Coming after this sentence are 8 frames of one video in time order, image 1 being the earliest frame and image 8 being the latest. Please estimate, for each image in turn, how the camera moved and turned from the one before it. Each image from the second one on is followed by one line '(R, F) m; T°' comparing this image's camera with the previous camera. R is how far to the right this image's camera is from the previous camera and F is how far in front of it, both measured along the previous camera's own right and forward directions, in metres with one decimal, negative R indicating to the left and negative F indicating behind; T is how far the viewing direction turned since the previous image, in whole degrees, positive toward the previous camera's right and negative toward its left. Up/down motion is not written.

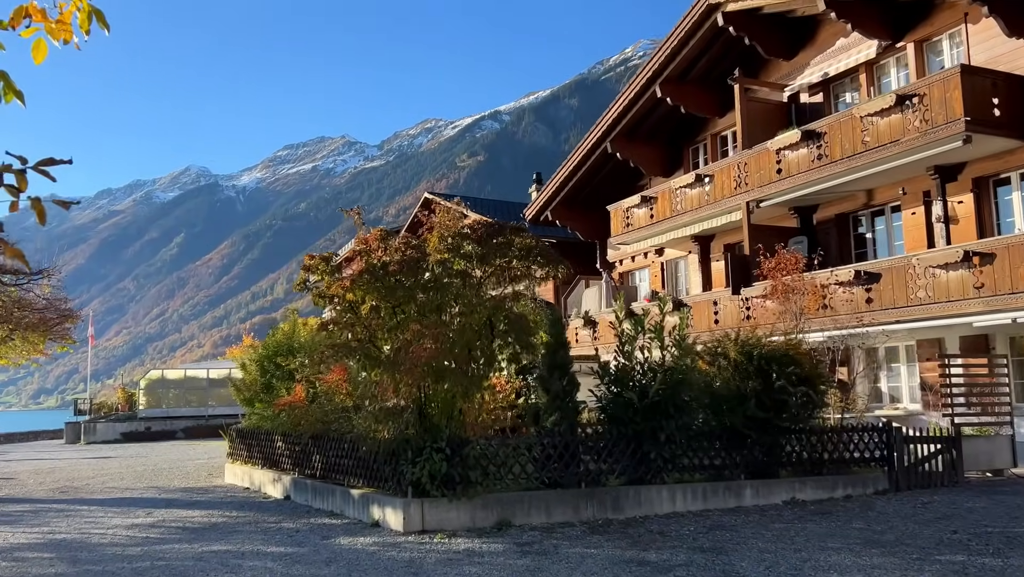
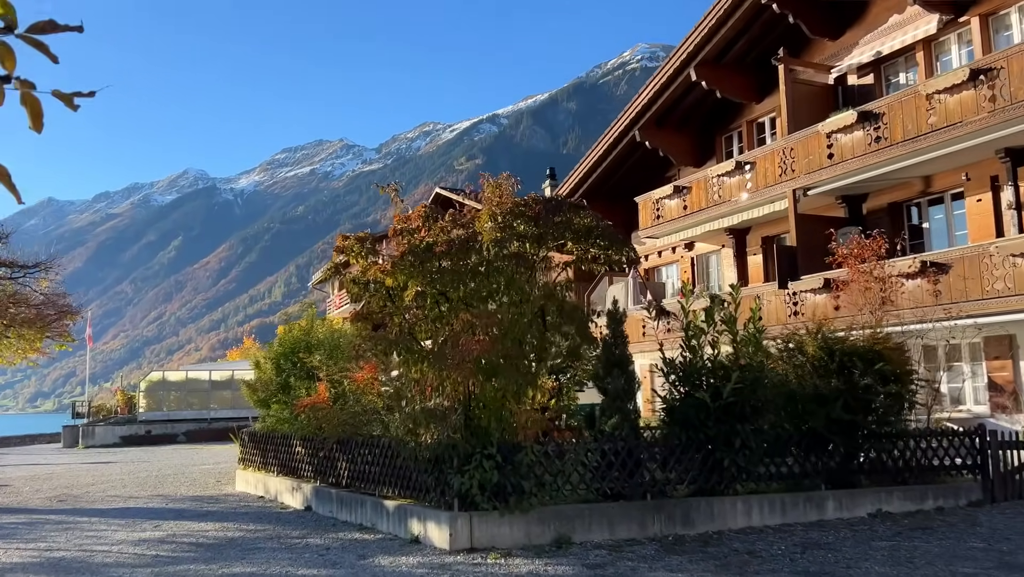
(-0.6, +1.1) m; 0°
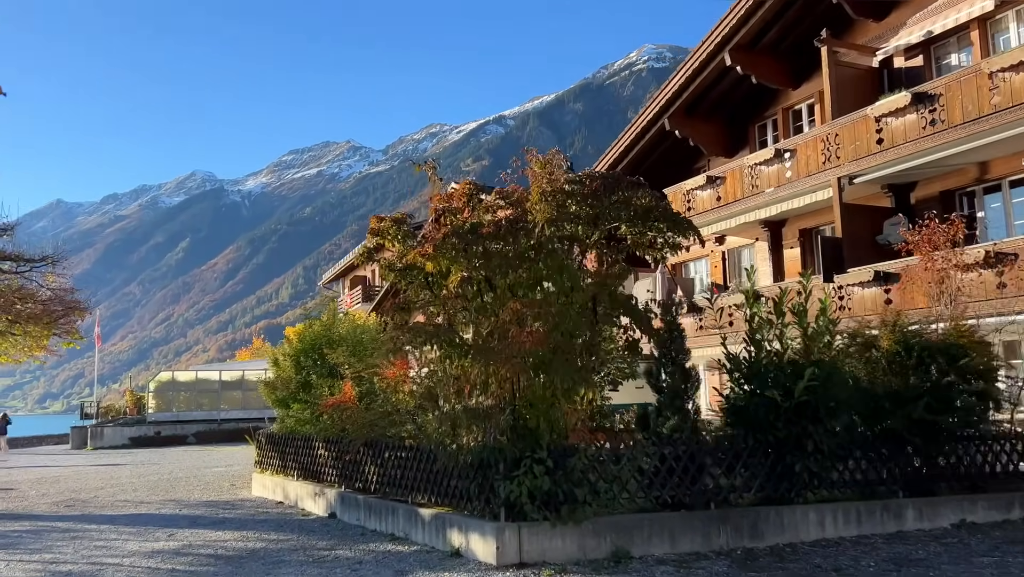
(-0.4, +0.8) m; 0°
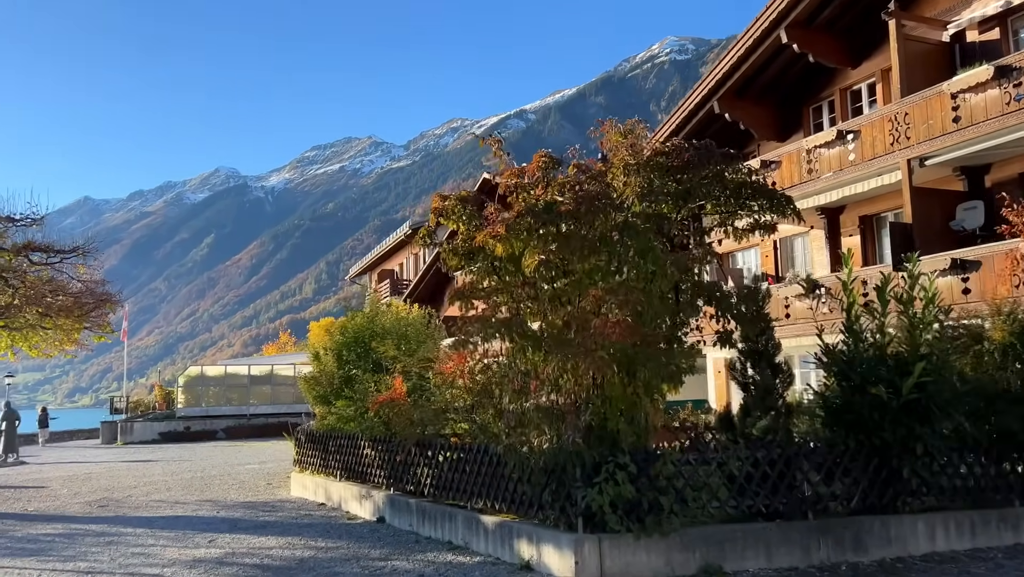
(-0.5, +0.7) m; -2°
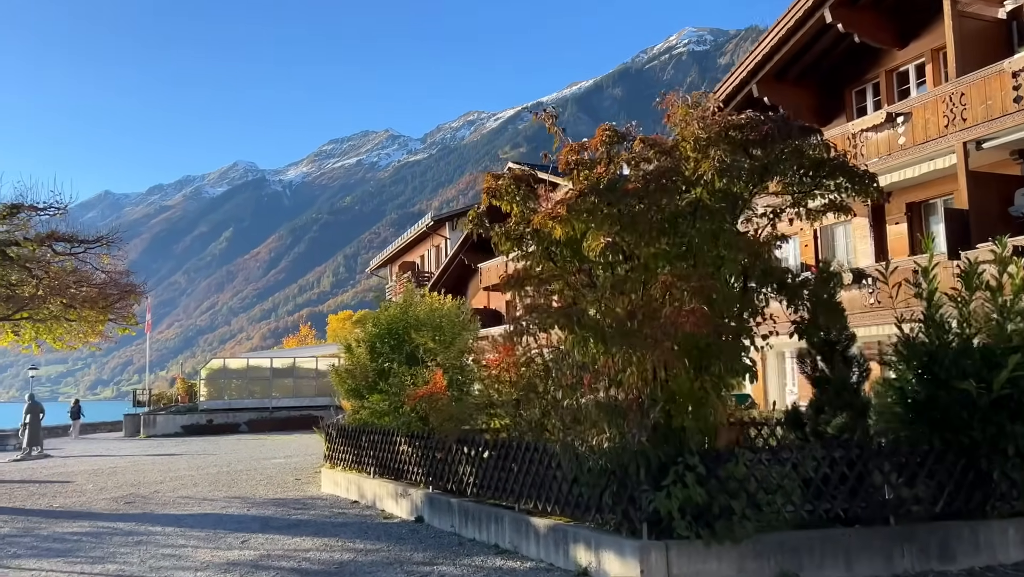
(-0.3, +0.5) m; -1°
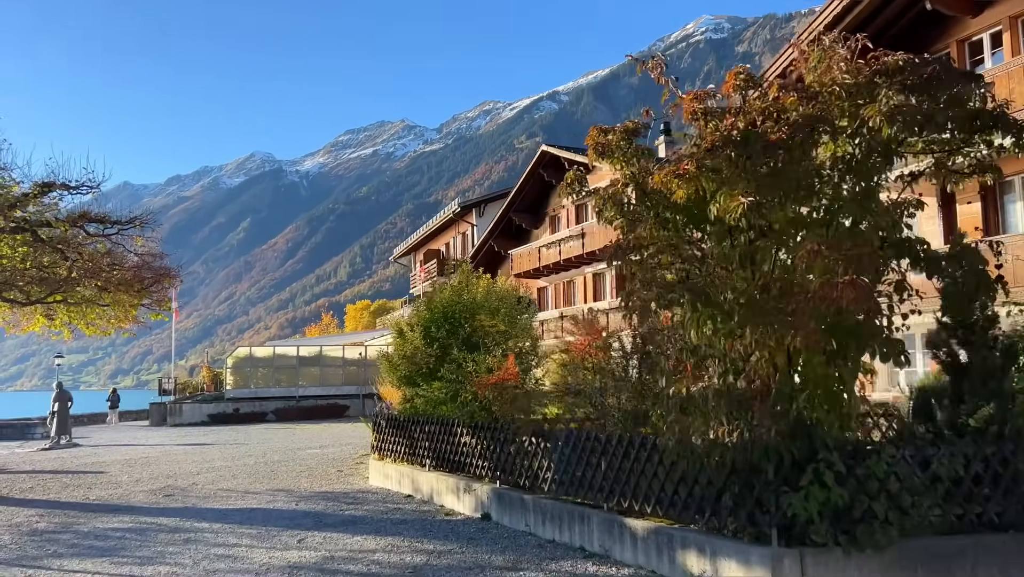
(-0.6, +0.8) m; -1°
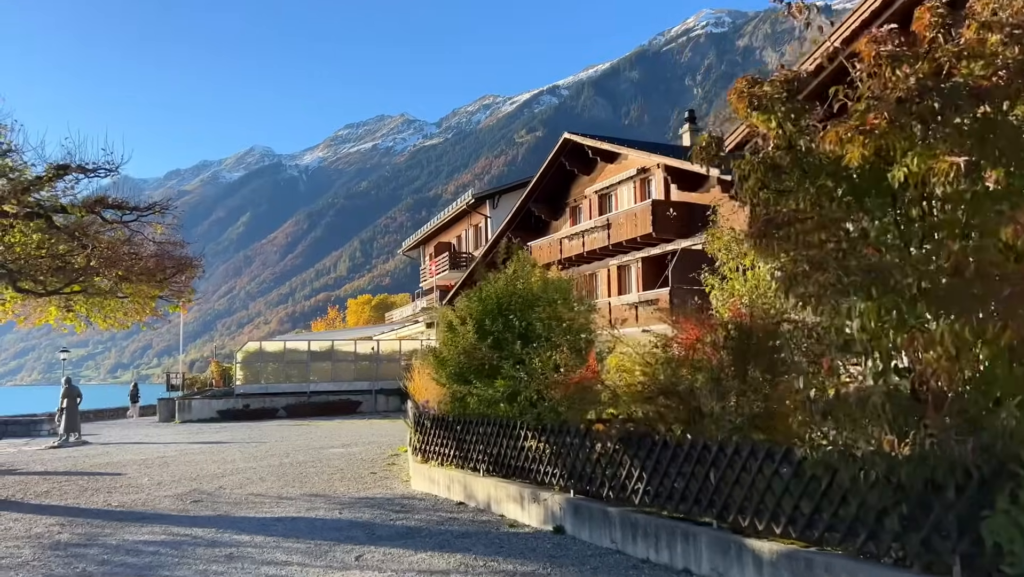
(-0.8, +0.9) m; 0°
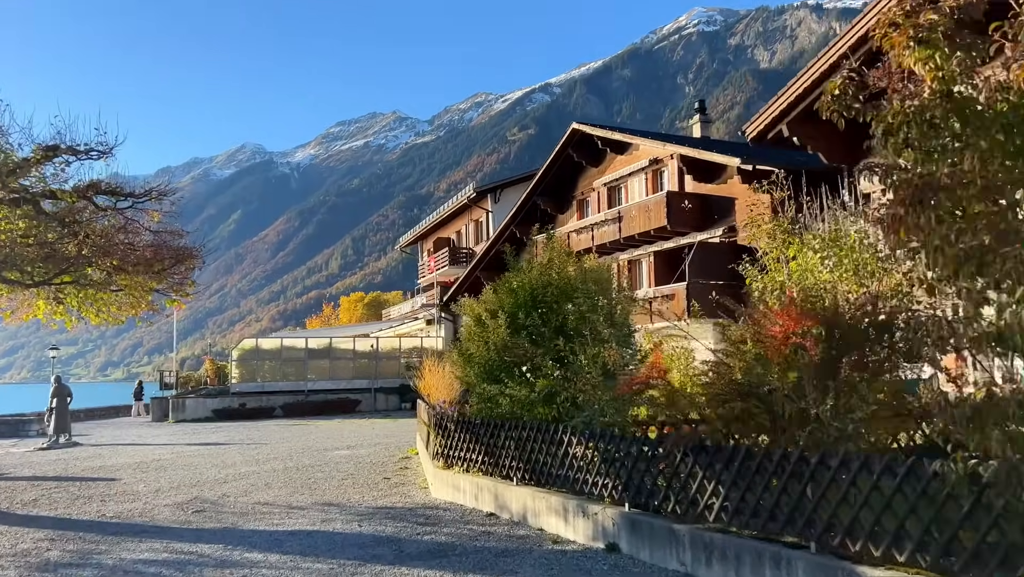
(-0.5, +0.9) m; +1°
